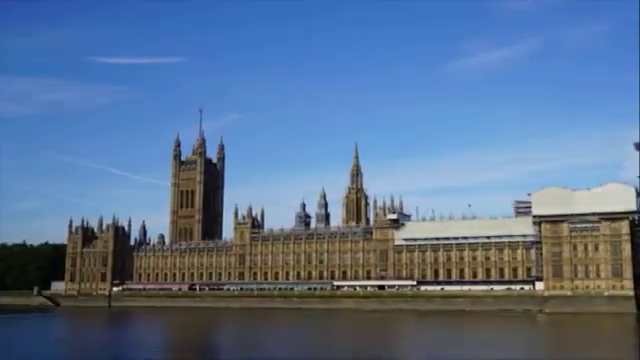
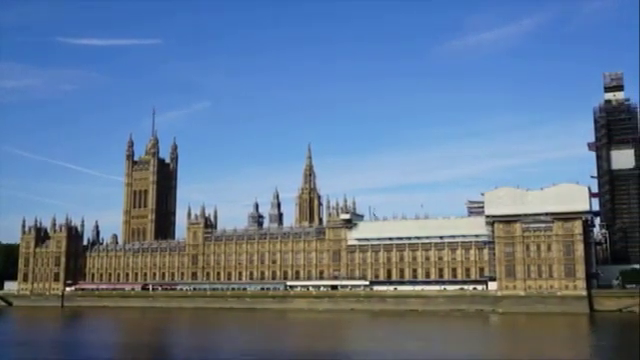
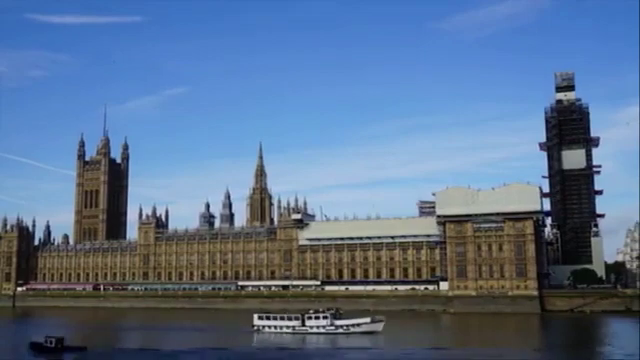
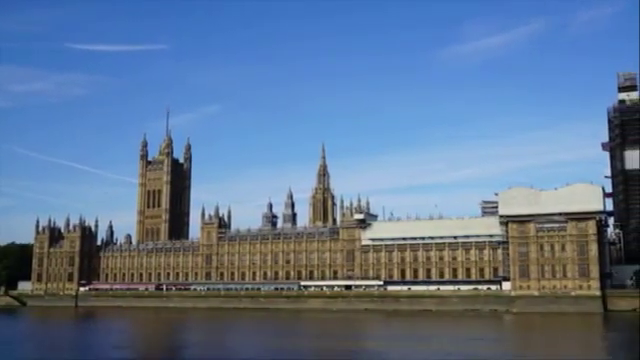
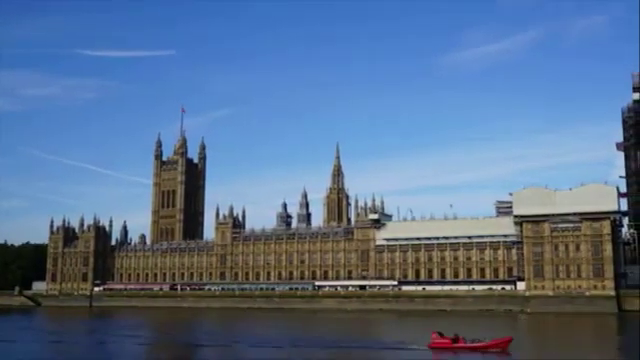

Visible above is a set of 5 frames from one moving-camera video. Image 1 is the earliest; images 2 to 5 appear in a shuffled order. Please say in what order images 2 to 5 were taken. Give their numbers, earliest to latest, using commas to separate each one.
5, 4, 2, 3
